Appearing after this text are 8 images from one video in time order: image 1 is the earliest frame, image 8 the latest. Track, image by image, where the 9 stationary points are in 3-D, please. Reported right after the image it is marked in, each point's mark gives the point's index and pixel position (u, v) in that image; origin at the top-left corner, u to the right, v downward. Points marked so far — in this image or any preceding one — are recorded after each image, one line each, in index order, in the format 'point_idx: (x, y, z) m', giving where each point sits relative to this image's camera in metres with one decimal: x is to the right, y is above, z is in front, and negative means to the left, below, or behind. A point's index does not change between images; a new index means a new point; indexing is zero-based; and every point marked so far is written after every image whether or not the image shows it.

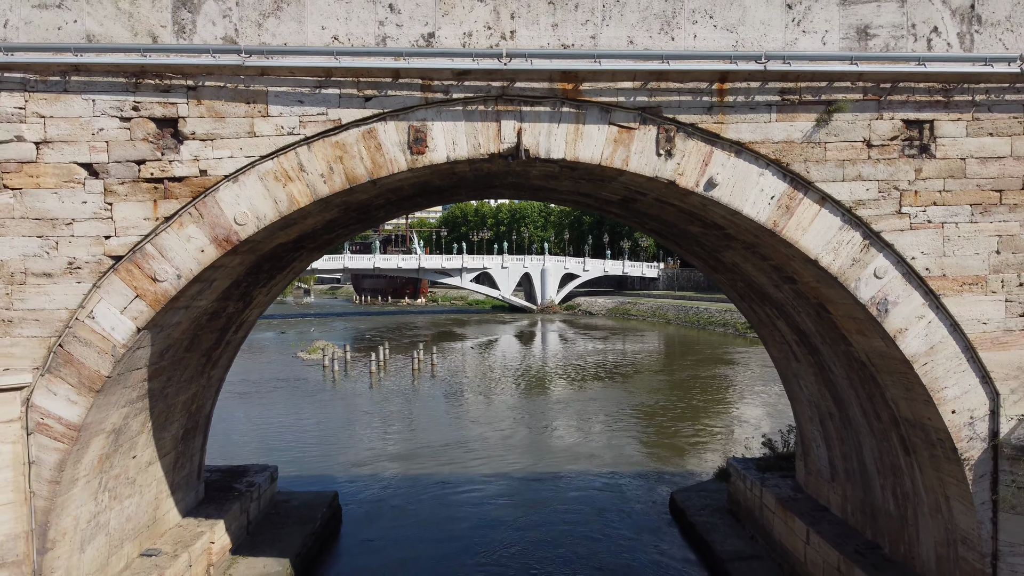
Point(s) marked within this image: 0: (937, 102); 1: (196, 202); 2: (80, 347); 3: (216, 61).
0: (+2.7, +1.2, +4.2) m
1: (-2.0, +0.5, +4.2) m
2: (-2.7, -0.4, +4.3) m
3: (-1.8, +1.4, +4.1) m
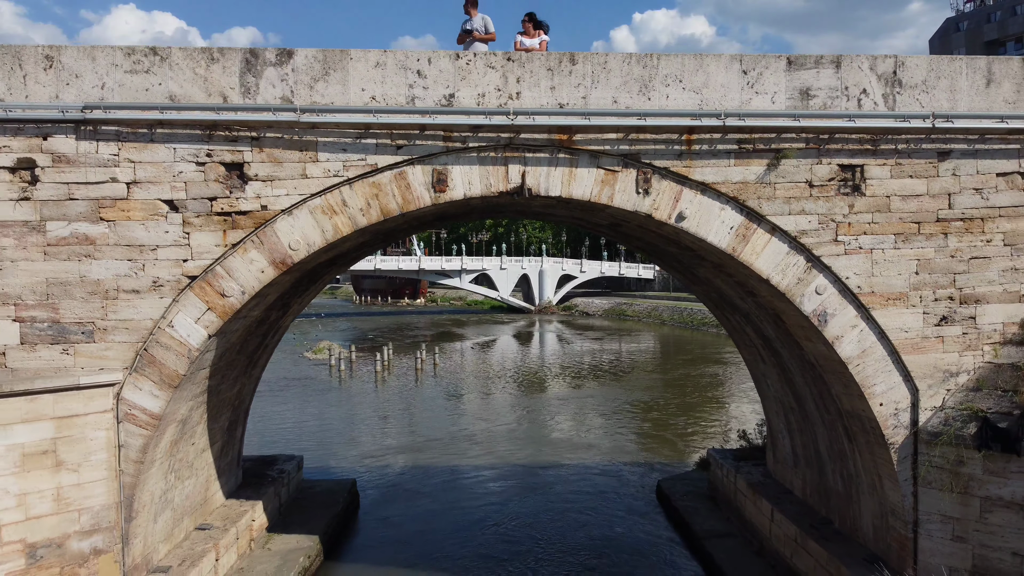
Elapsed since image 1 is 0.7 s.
0: (+2.7, +1.1, +5.2) m
1: (-1.9, +0.4, +5.1) m
2: (-2.7, -0.5, +5.2) m
3: (-1.7, +1.3, +5.0) m
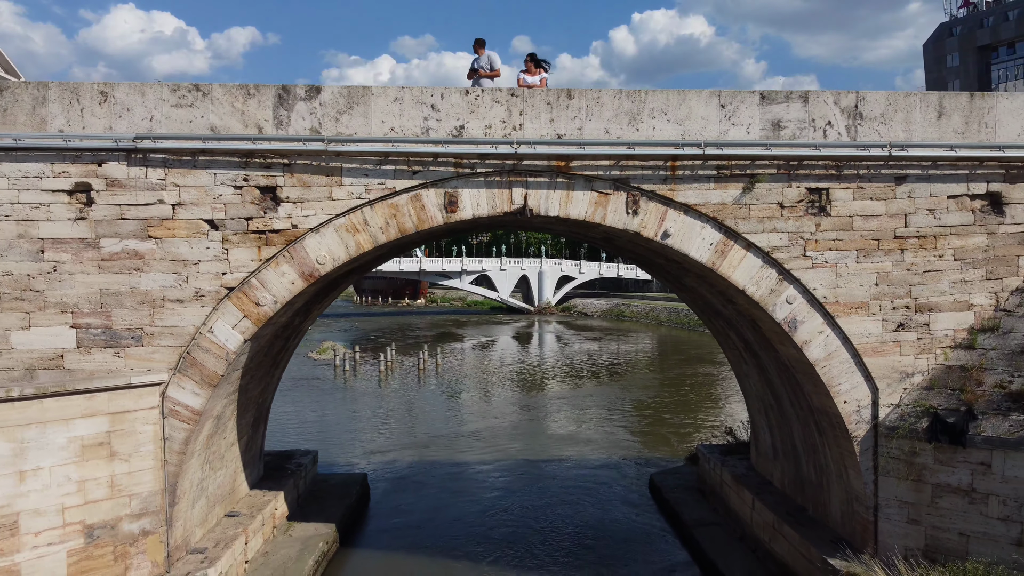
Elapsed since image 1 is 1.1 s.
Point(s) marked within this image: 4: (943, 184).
0: (+2.7, +1.0, +5.8) m
1: (-1.9, +0.4, +5.7) m
2: (-2.6, -0.6, +5.8) m
3: (-1.7, +1.2, +5.6) m
4: (+3.7, +0.9, +5.8) m
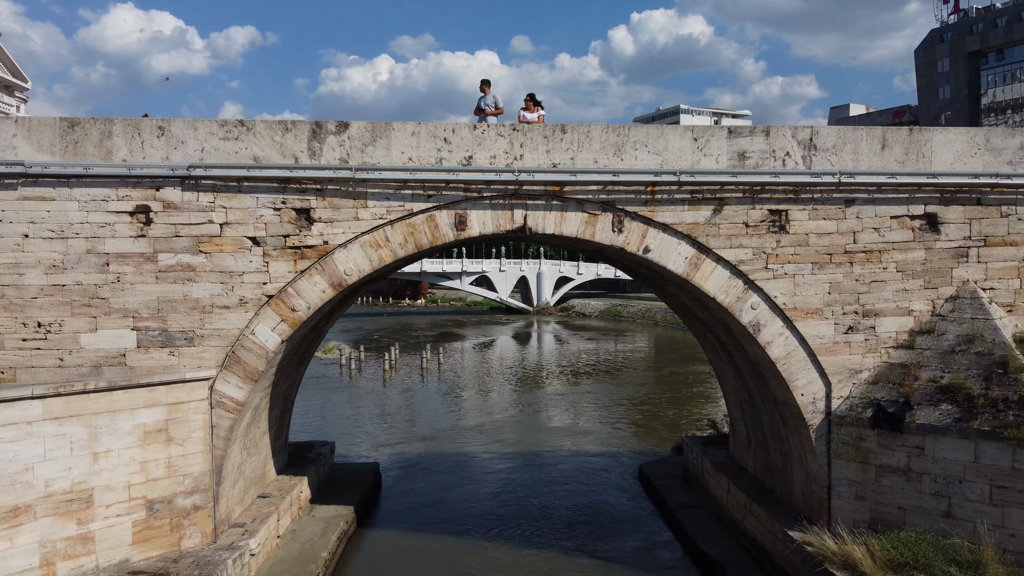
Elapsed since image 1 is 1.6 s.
0: (+2.8, +0.9, +6.7) m
1: (-1.9, +0.3, +6.6) m
2: (-2.6, -0.6, +6.7) m
3: (-1.7, +1.1, +6.5) m
4: (+3.7, +0.8, +6.7) m
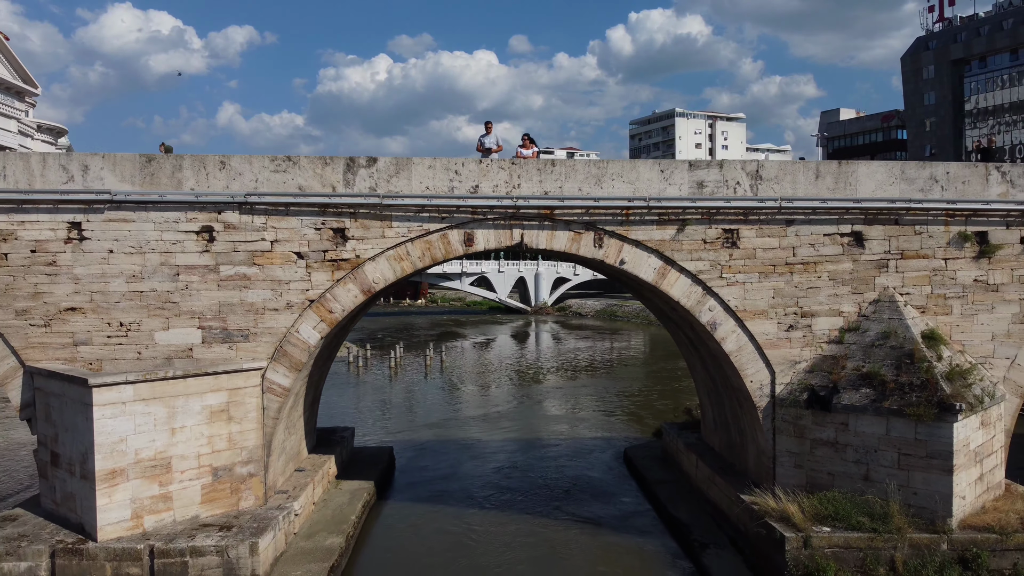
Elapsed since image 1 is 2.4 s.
0: (+2.7, +0.8, +8.1) m
1: (-1.9, +0.2, +8.0) m
2: (-2.6, -0.7, +8.1) m
3: (-1.7, +1.0, +8.0) m
4: (+3.7, +0.8, +8.2) m
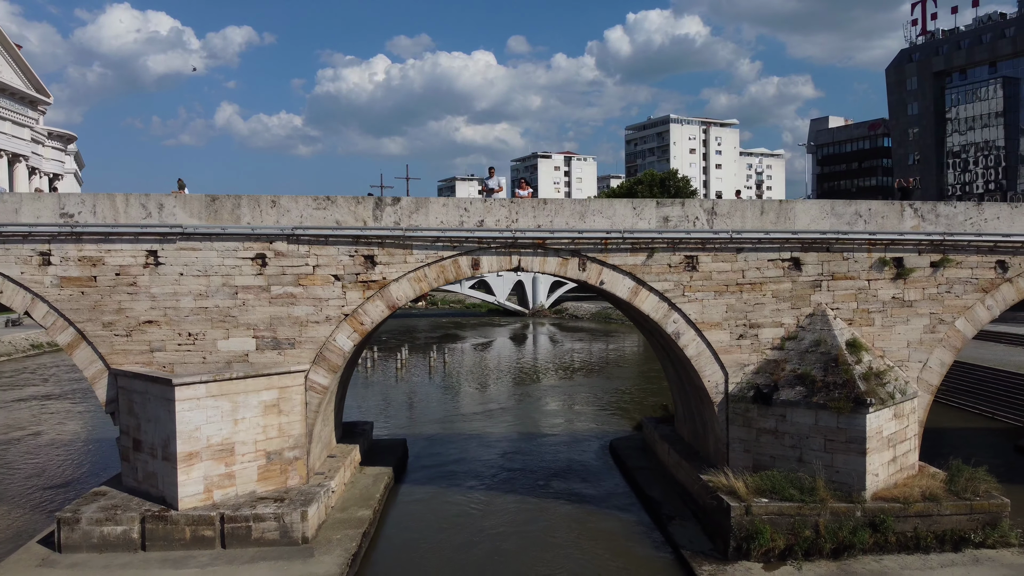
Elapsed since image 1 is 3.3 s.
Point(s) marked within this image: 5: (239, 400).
0: (+2.7, +0.6, +9.9) m
1: (-1.9, 0.0, +9.8) m
2: (-2.7, -0.9, +9.8) m
3: (-1.7, +0.8, +9.7) m
4: (+3.7, +0.5, +9.9) m
5: (-3.8, -1.6, +9.3) m
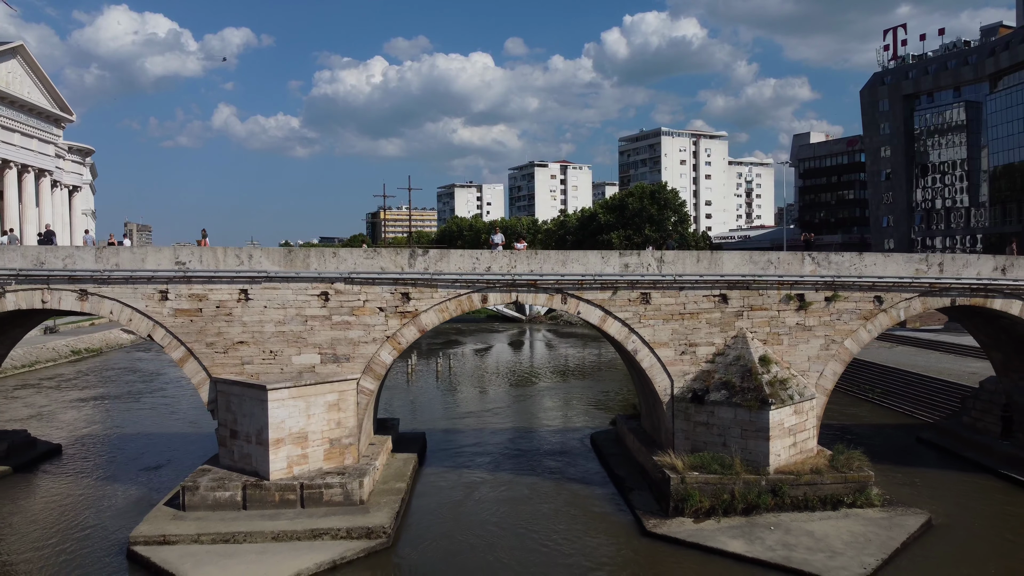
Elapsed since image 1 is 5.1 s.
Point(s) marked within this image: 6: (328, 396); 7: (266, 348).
0: (+2.7, 0.0, +13.2) m
1: (-1.9, -0.6, +13.1) m
2: (-2.7, -1.5, +13.2) m
3: (-1.7, +0.2, +13.0) m
4: (+3.7, 0.0, +13.3) m
5: (-3.8, -2.1, +12.6) m
6: (-3.5, -2.1, +12.8) m
7: (-4.8, -1.2, +13.1) m
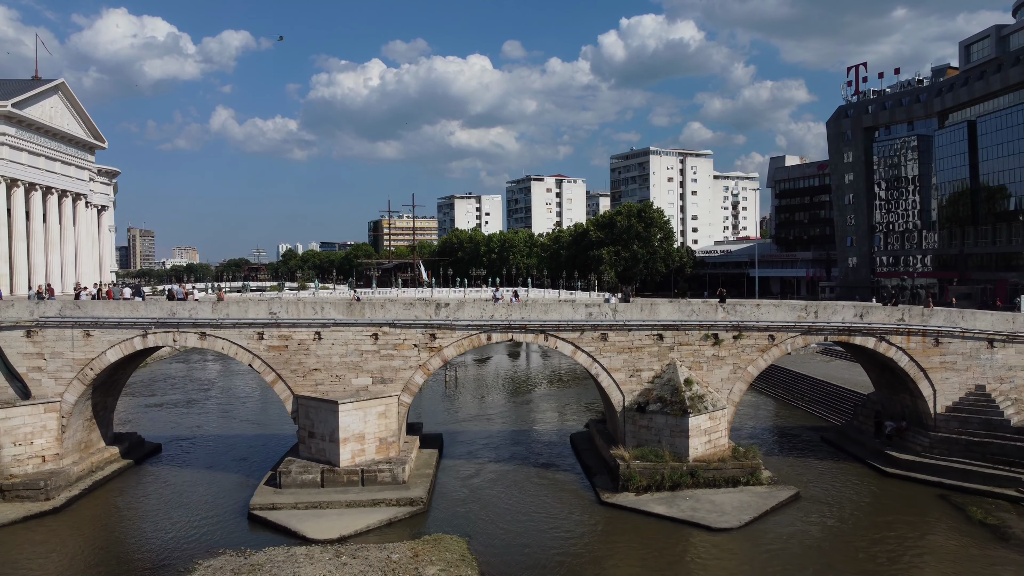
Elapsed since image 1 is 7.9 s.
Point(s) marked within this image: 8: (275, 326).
0: (+2.6, -1.1, +18.5) m
1: (-2.0, -1.7, +18.4) m
2: (-2.7, -2.7, +18.4) m
3: (-1.8, -0.9, +18.3) m
4: (+3.6, -1.2, +18.6) m
5: (-3.9, -3.3, +17.9) m
6: (-3.6, -3.2, +18.1) m
7: (-4.9, -2.3, +18.4) m
8: (-6.4, -1.0, +18.2) m
